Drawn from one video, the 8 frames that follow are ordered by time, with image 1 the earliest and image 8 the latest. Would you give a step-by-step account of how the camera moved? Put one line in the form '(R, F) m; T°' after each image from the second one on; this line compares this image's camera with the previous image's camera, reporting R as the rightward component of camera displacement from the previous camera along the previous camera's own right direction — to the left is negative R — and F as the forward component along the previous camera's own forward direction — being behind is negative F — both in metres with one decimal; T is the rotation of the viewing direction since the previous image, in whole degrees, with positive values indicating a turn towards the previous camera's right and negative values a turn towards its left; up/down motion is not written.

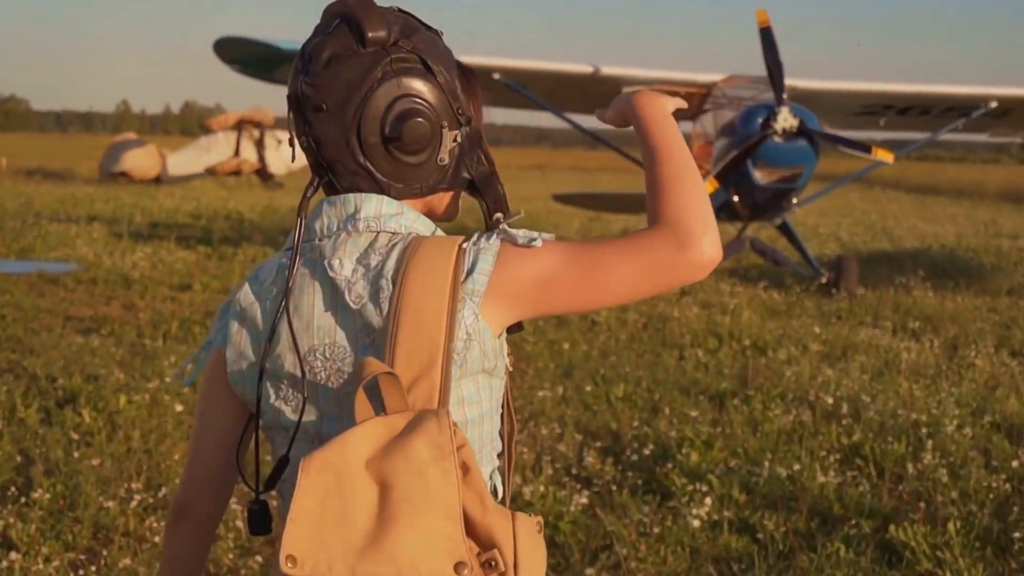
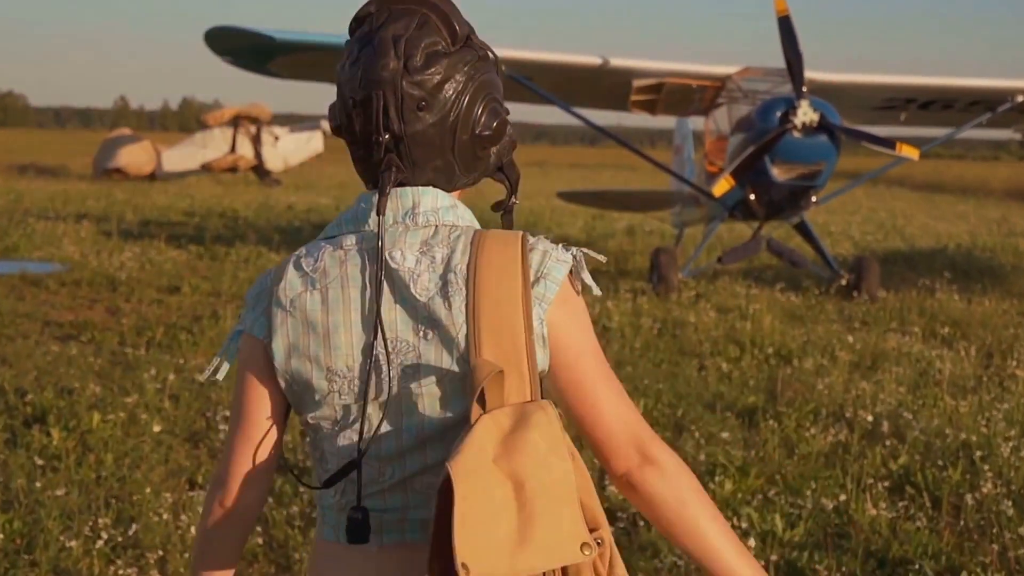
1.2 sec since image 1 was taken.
(0.0, +0.4) m; 0°
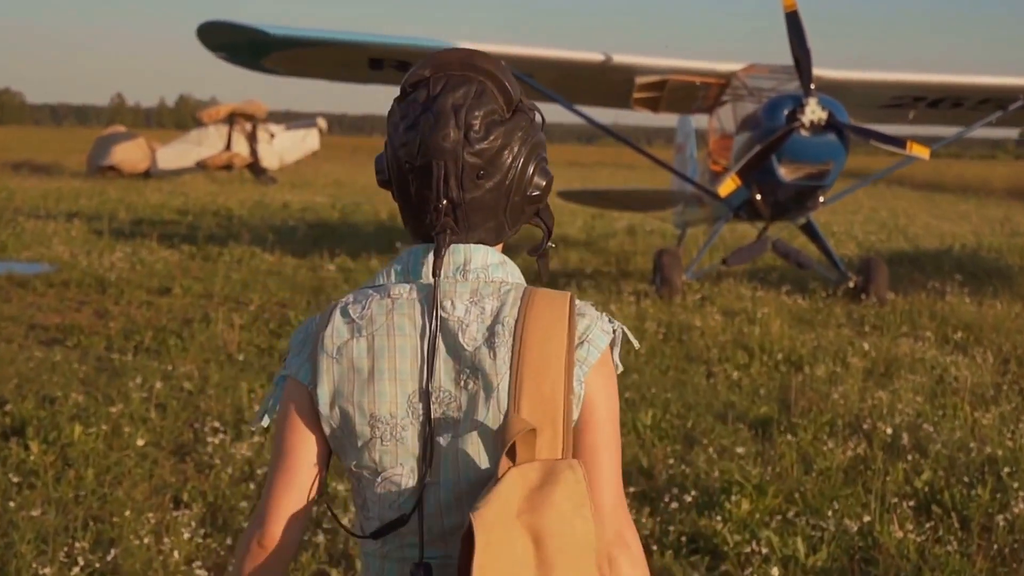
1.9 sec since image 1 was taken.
(0.0, +0.2) m; 0°
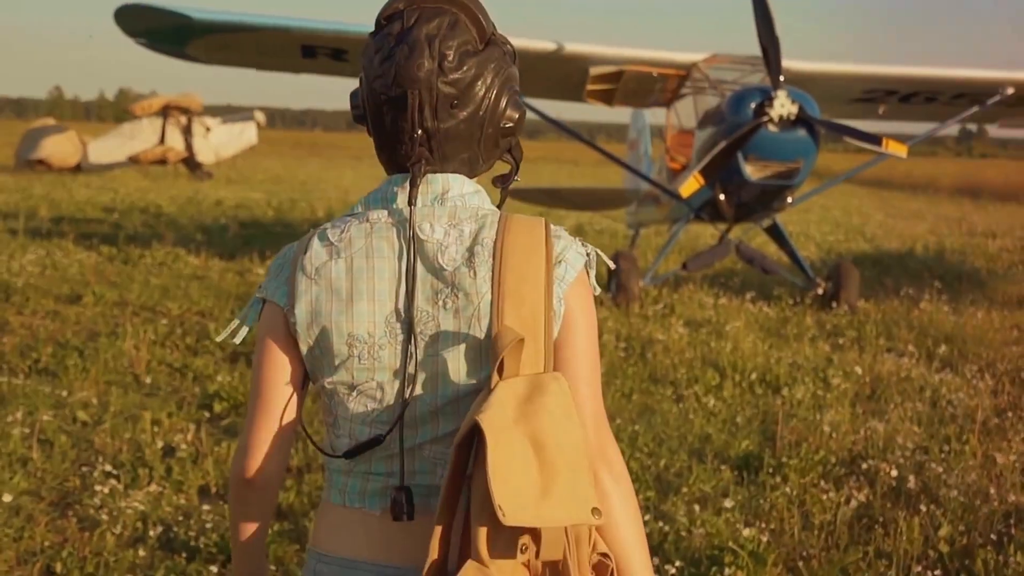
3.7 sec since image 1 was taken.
(0.0, +0.6) m; +2°
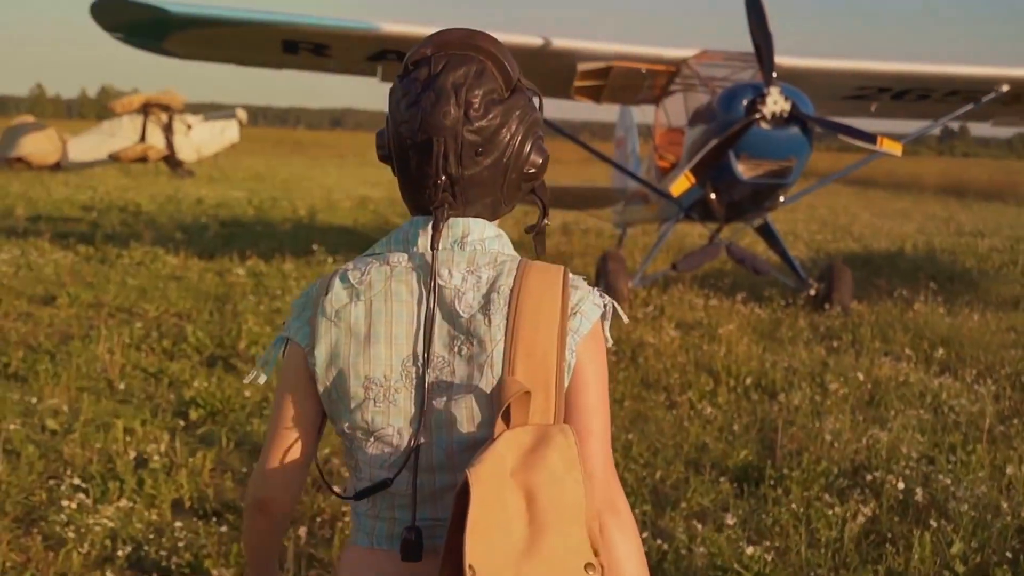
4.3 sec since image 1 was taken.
(0.0, +0.2) m; +1°
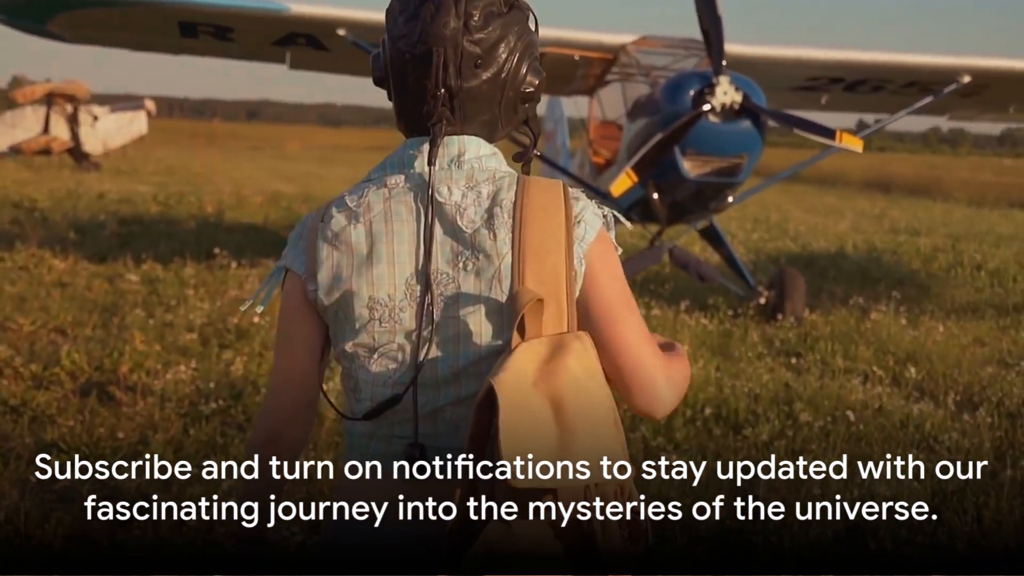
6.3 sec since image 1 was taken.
(0.0, +0.7) m; +3°
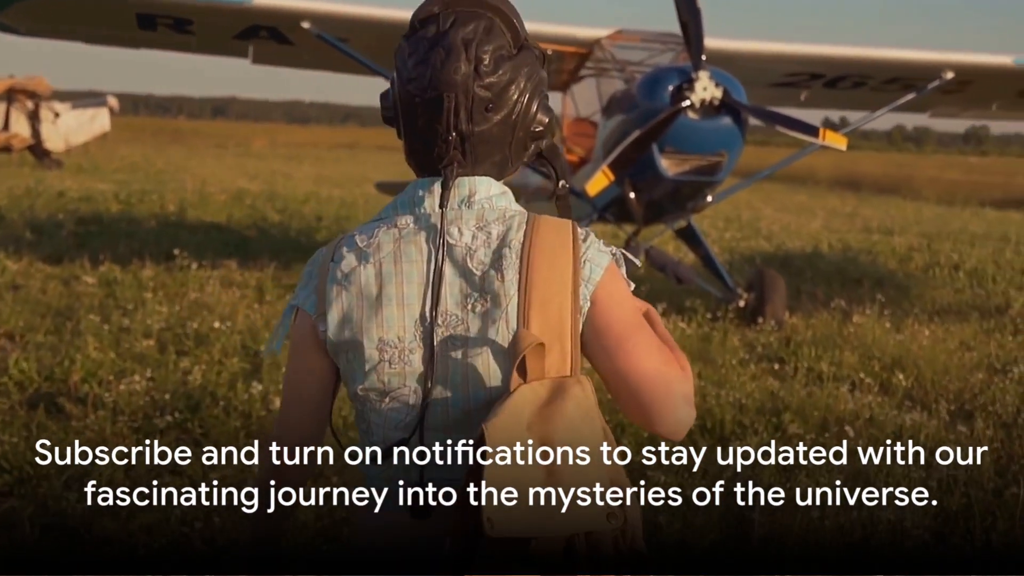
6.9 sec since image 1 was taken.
(0.0, +0.2) m; +1°
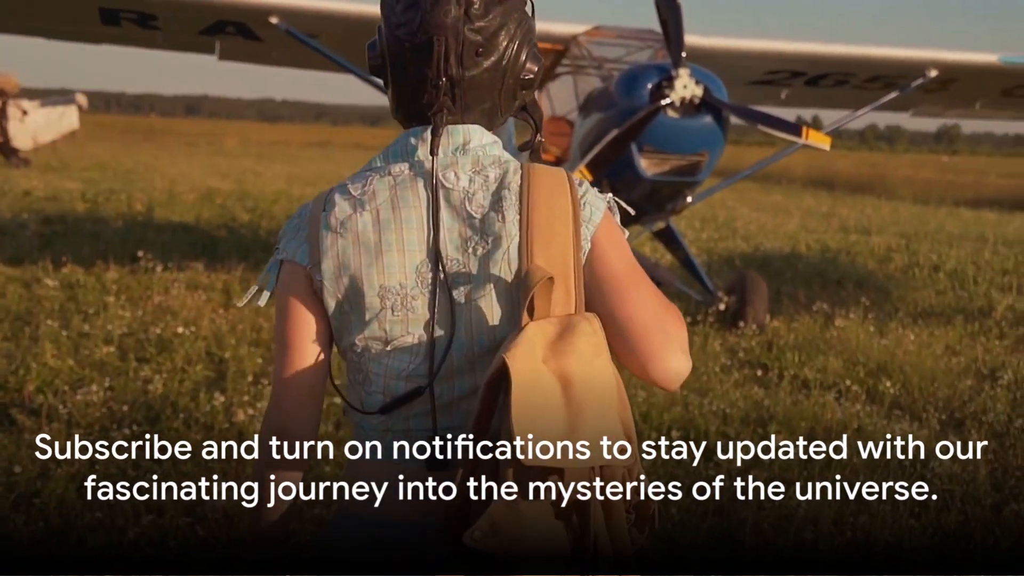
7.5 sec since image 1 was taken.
(0.0, +0.2) m; +1°
